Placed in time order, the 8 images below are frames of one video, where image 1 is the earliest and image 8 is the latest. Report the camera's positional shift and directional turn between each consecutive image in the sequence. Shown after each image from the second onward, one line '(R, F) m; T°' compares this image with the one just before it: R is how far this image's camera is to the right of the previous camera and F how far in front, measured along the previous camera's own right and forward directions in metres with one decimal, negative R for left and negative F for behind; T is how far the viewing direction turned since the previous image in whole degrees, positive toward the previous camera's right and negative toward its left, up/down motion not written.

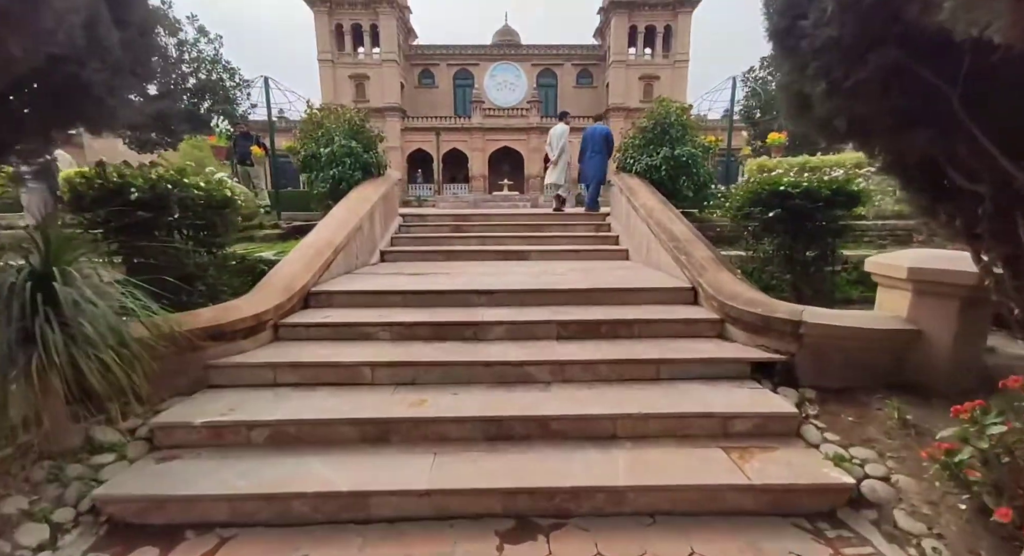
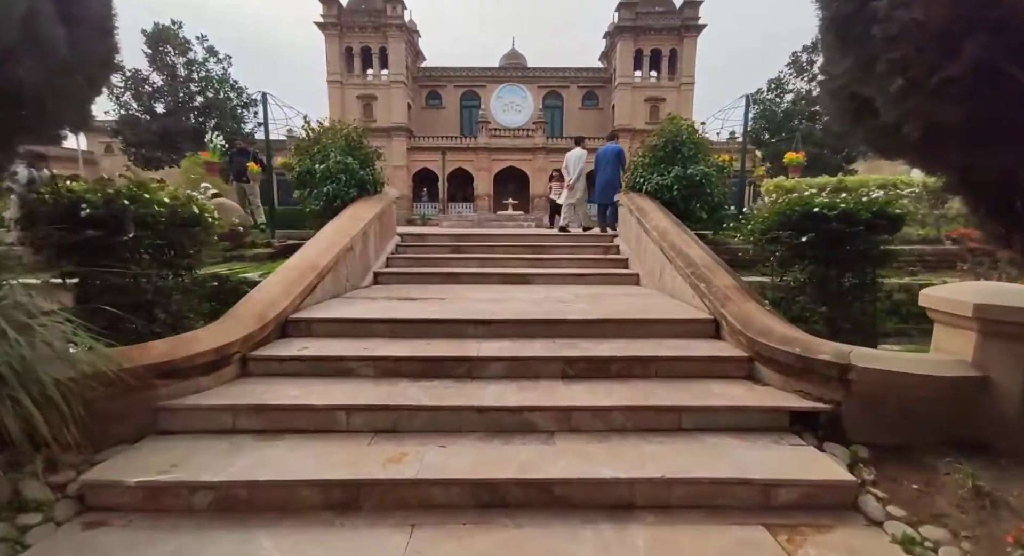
(0.0, +0.4) m; -1°
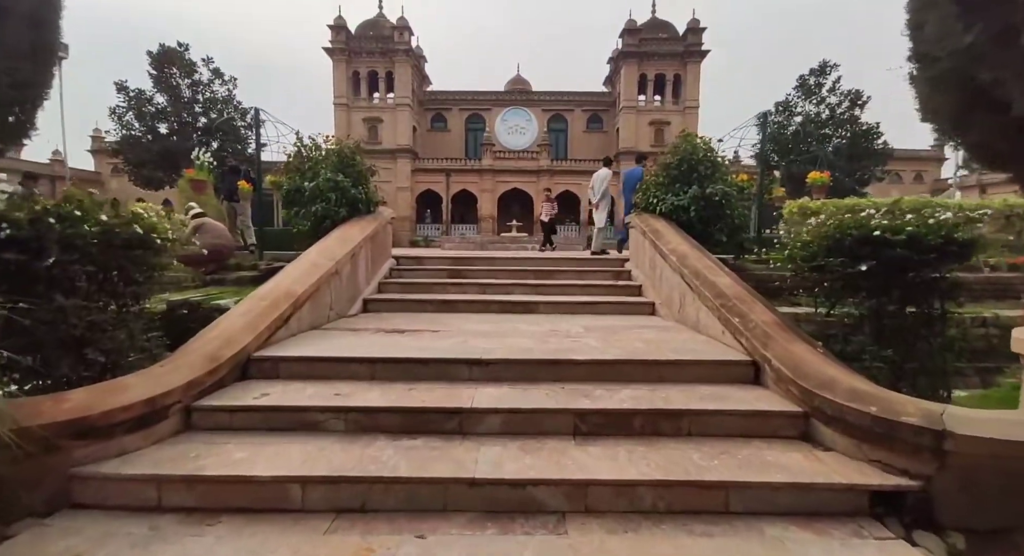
(0.0, +0.5) m; 0°
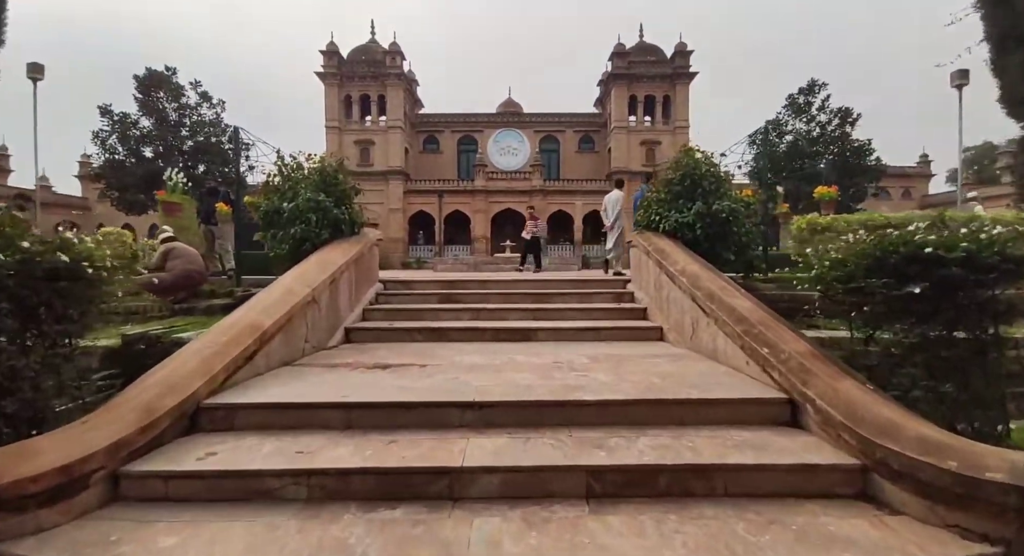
(0.0, +0.4) m; +1°
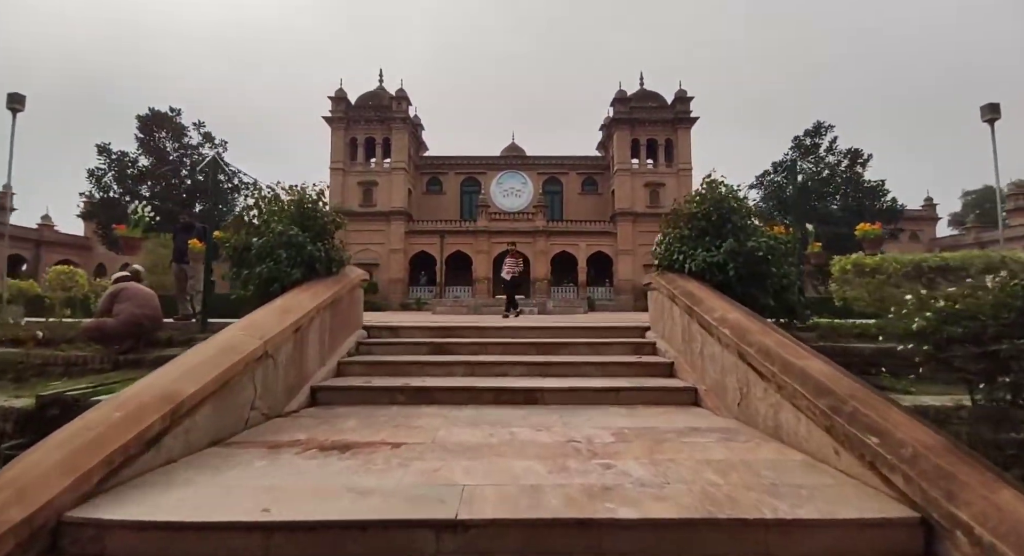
(0.0, +0.8) m; 0°
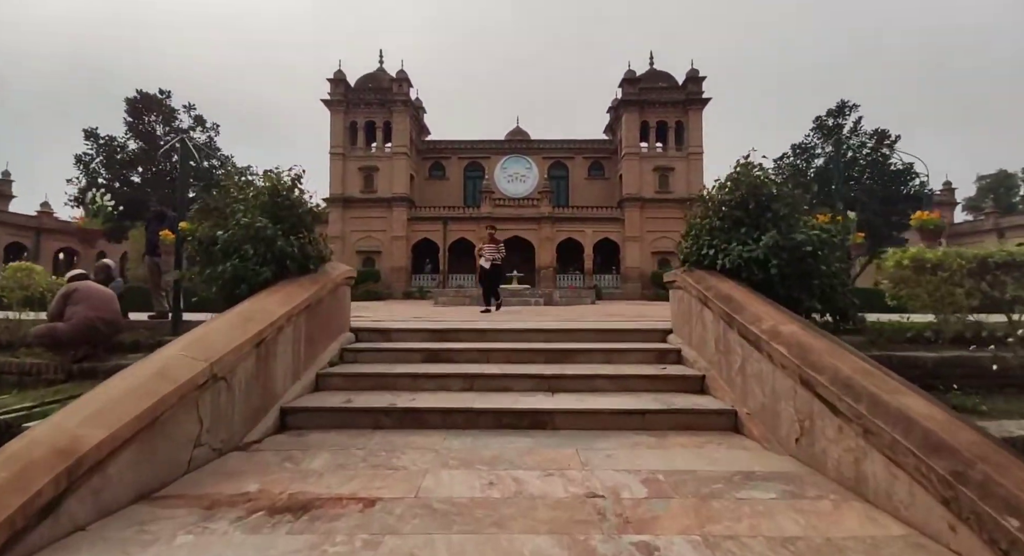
(0.0, +0.7) m; -1°
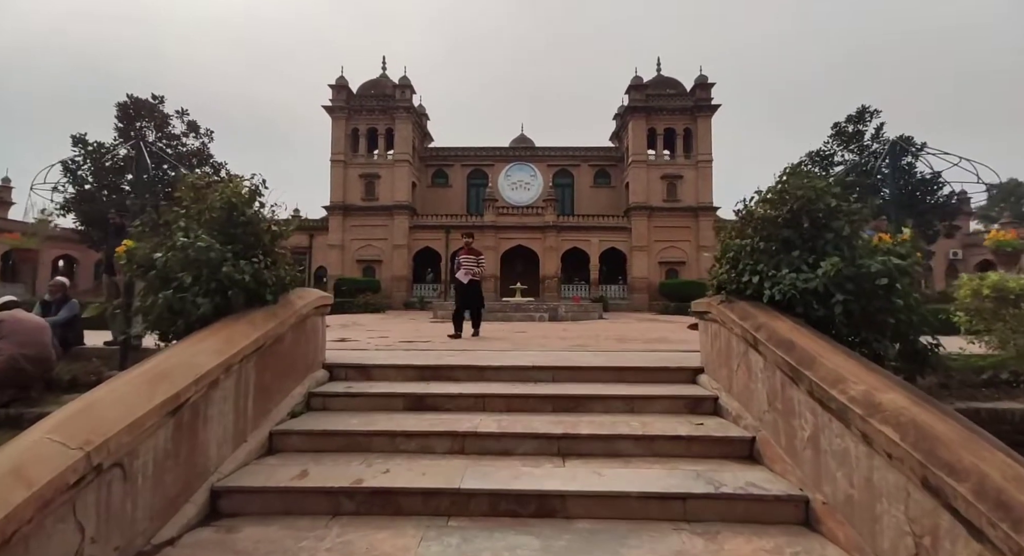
(0.0, +0.8) m; 0°
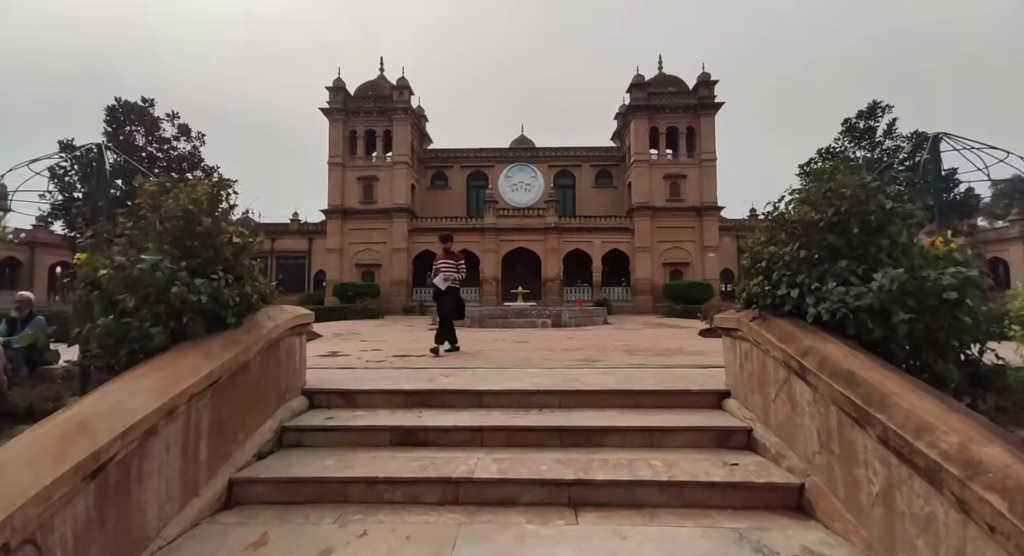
(0.0, +0.5) m; 0°
